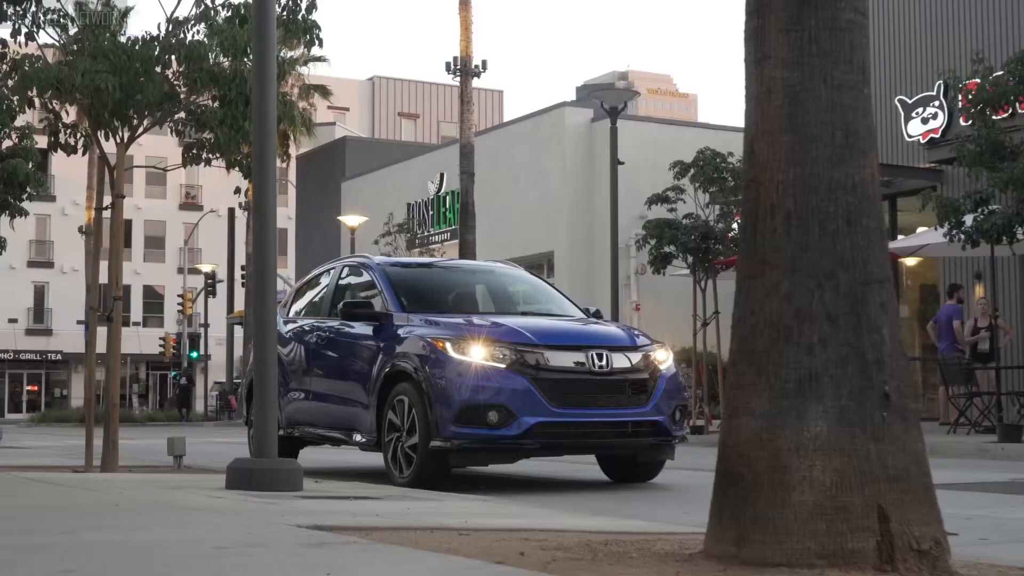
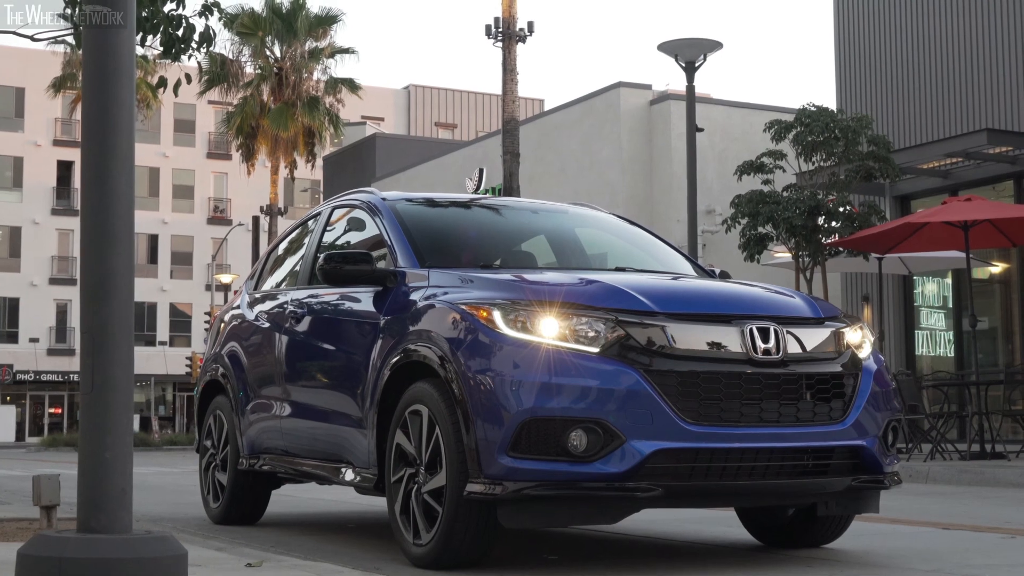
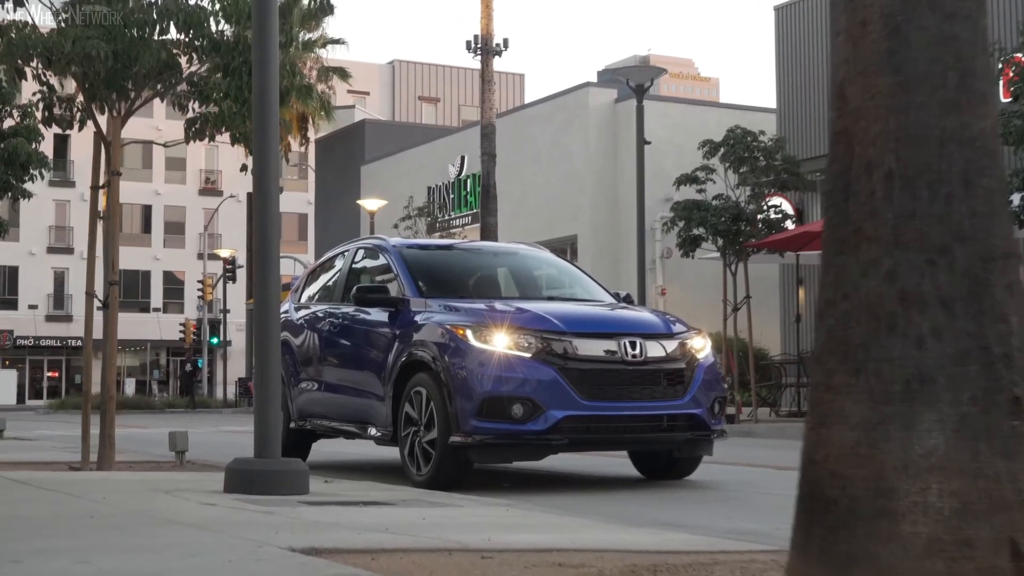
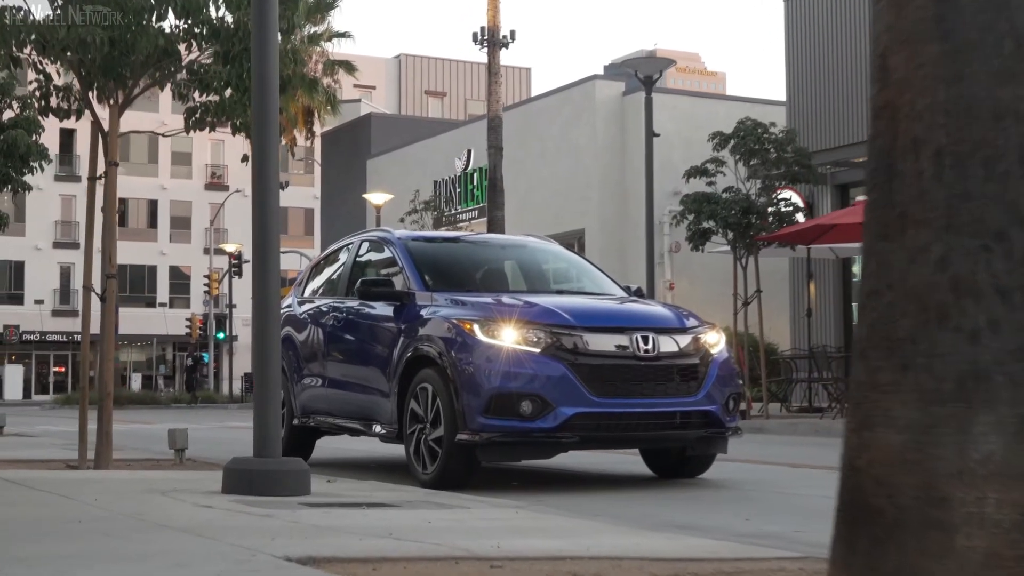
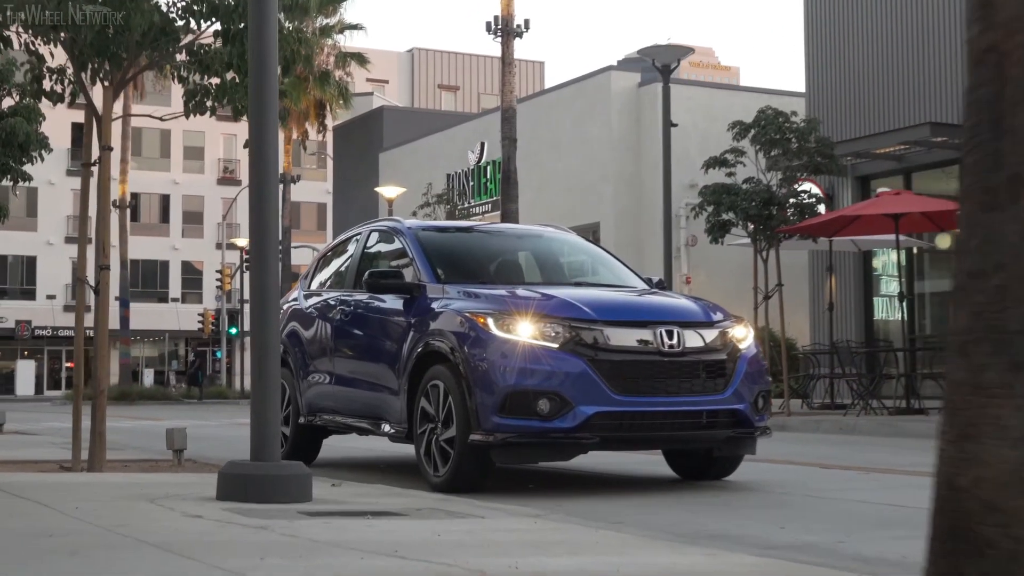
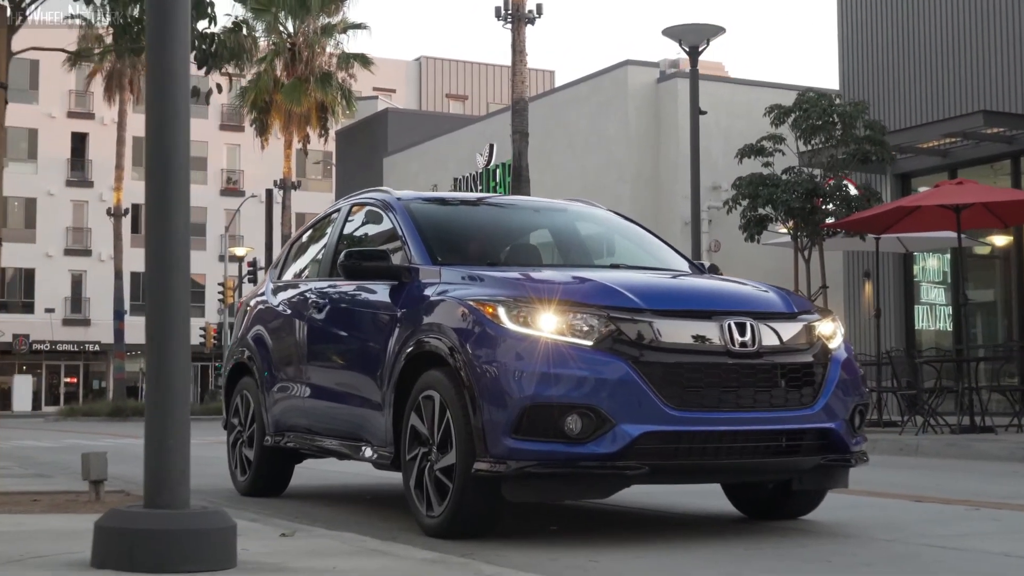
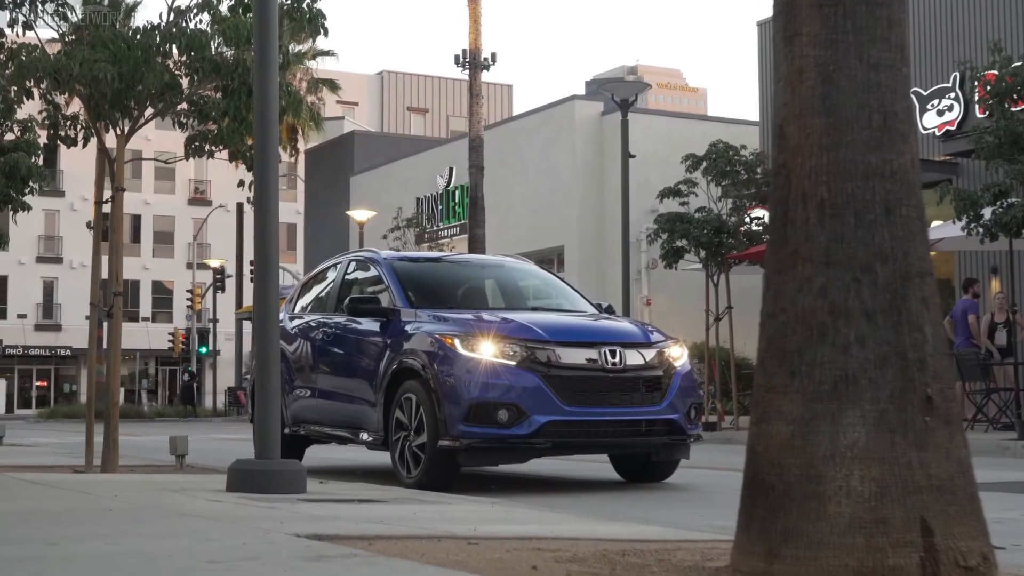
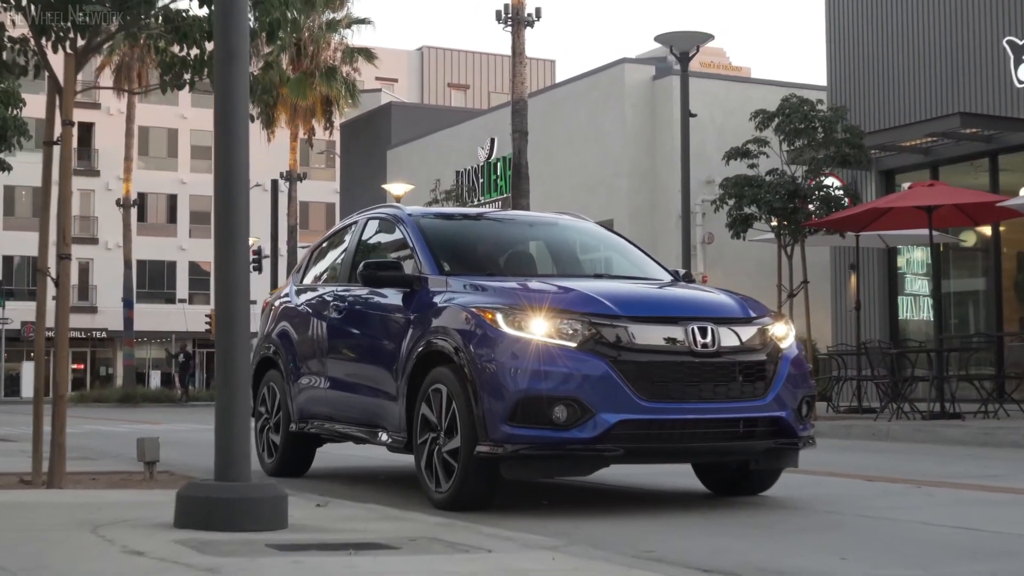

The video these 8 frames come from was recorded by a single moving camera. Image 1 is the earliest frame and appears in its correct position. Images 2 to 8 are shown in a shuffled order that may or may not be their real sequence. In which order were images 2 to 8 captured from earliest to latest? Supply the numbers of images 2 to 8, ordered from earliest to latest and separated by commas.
7, 3, 4, 5, 8, 6, 2
